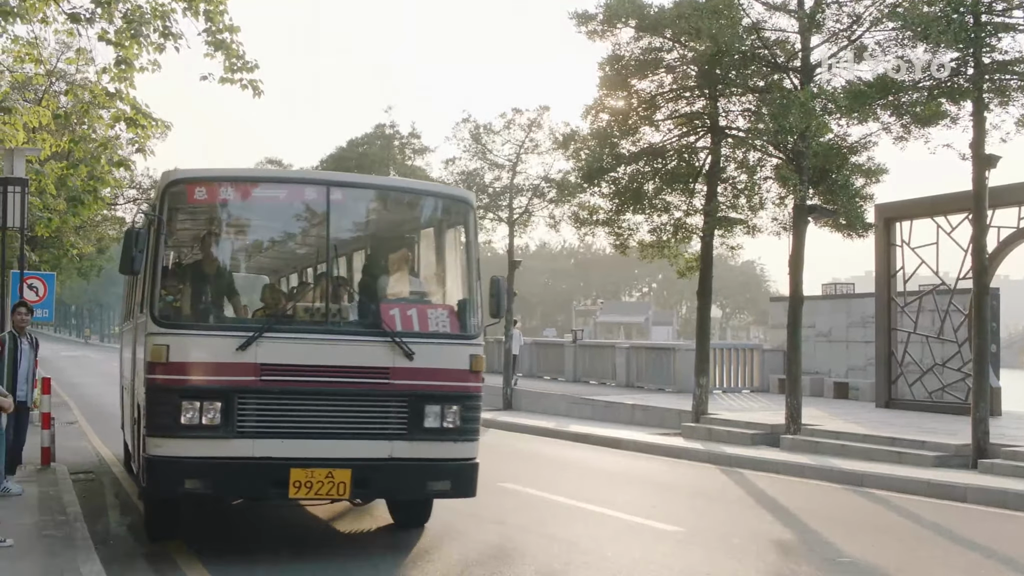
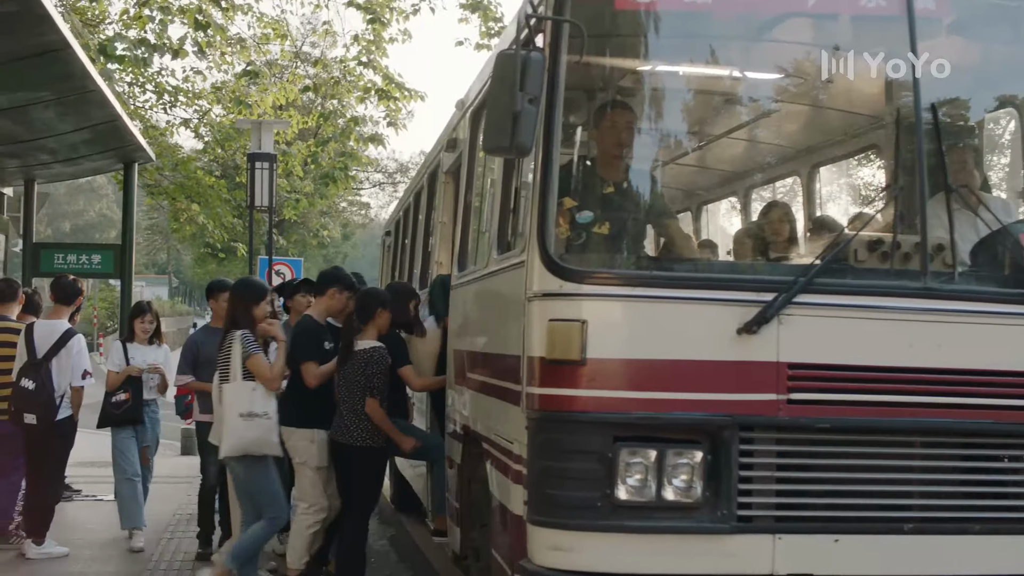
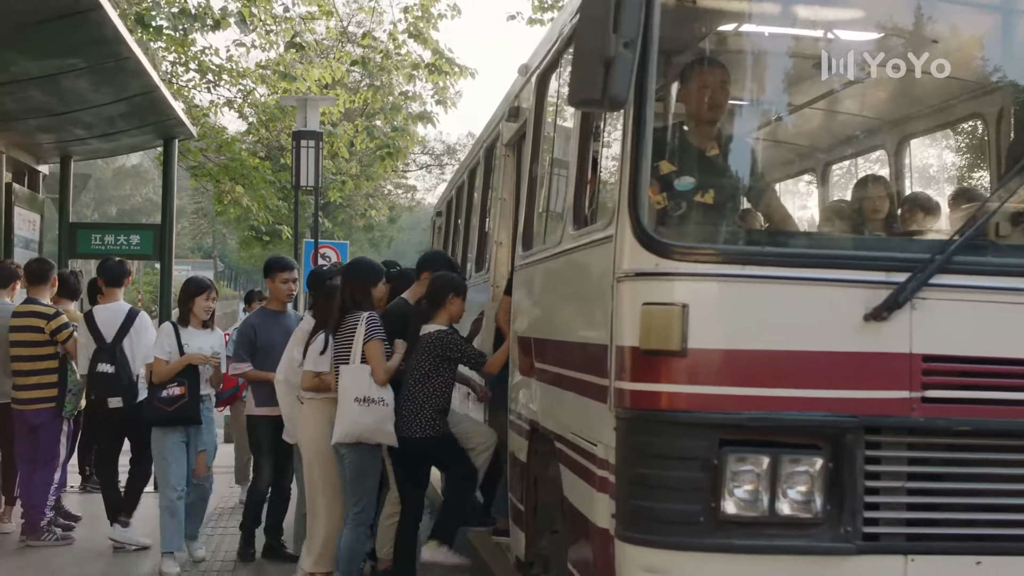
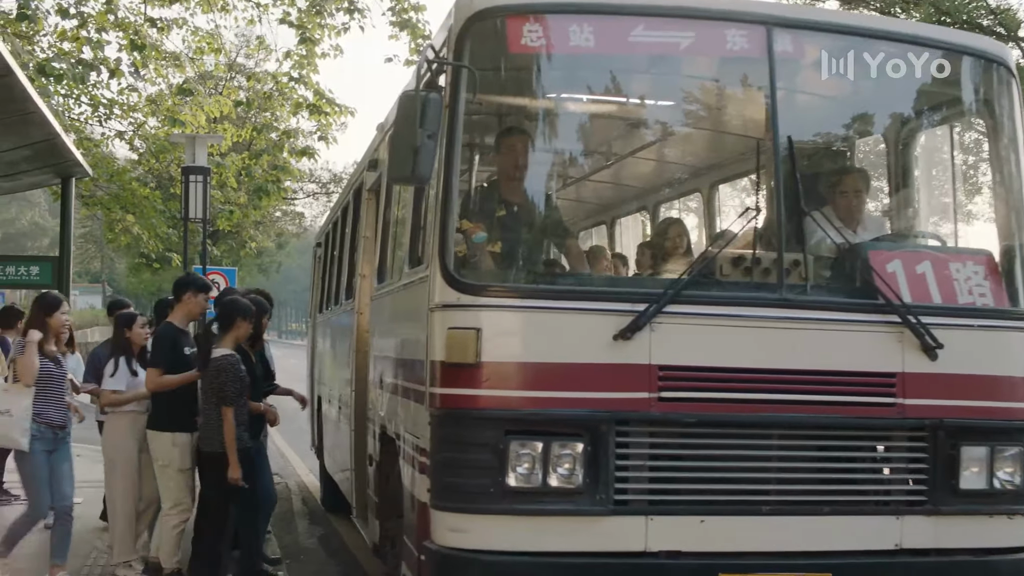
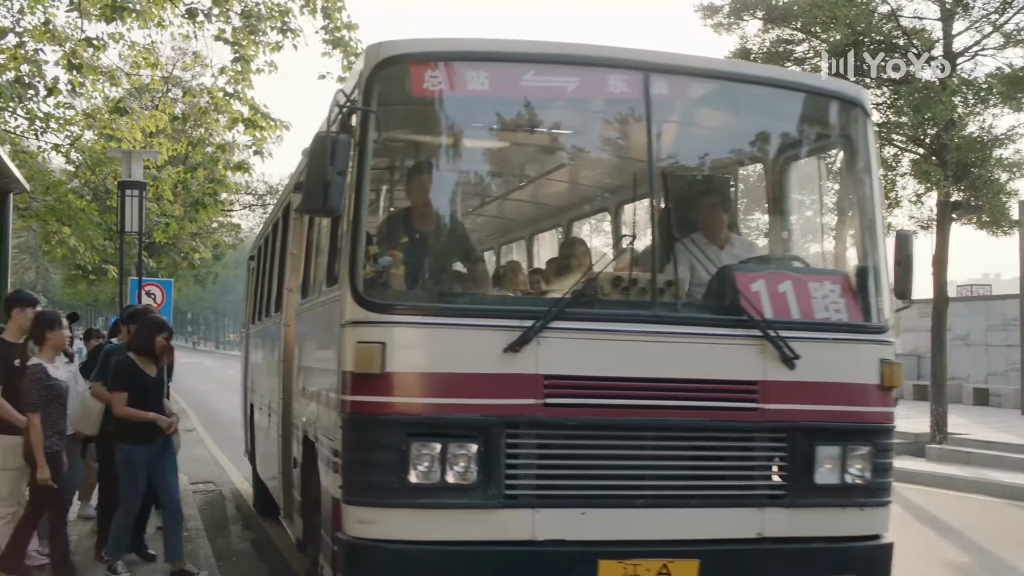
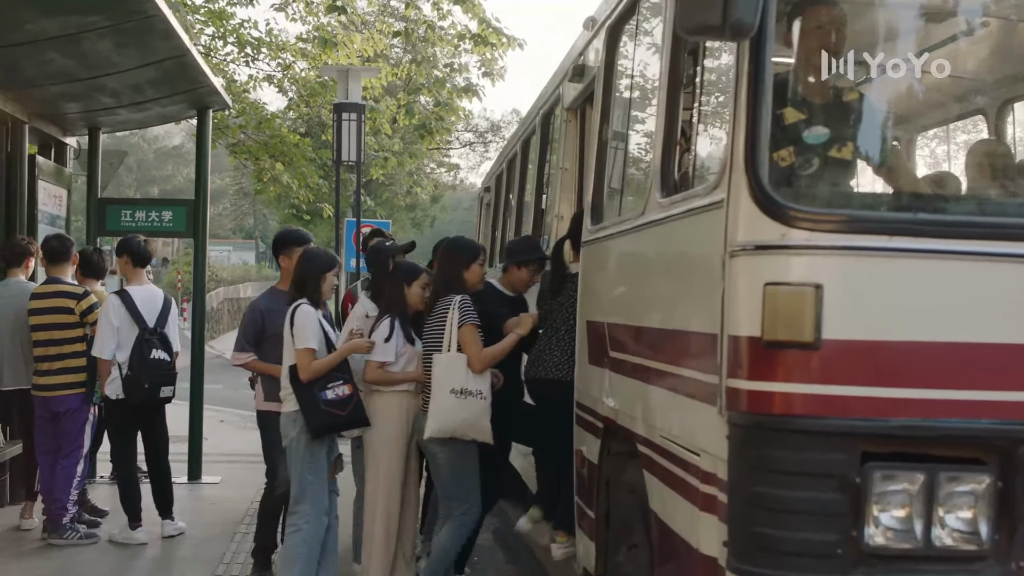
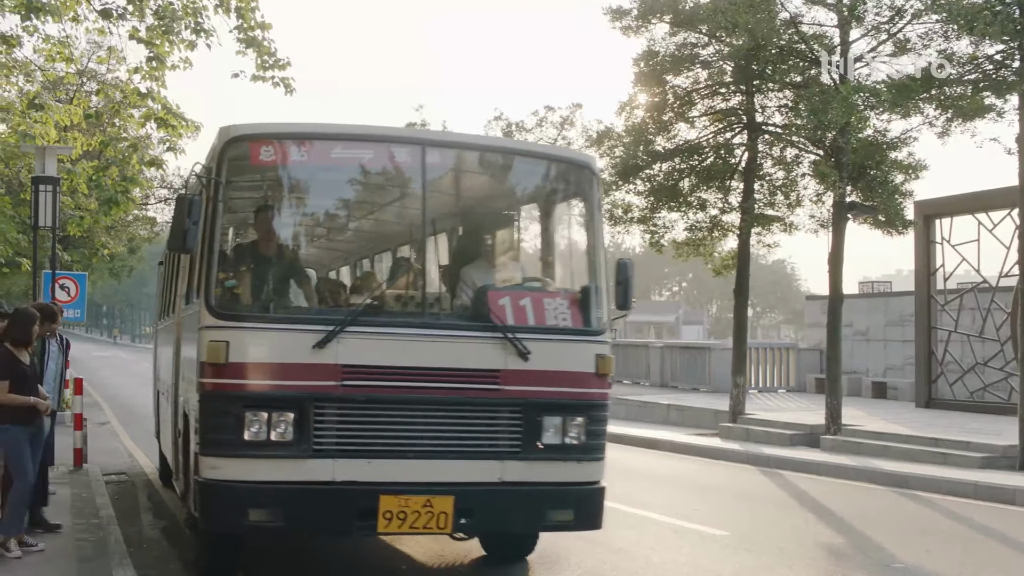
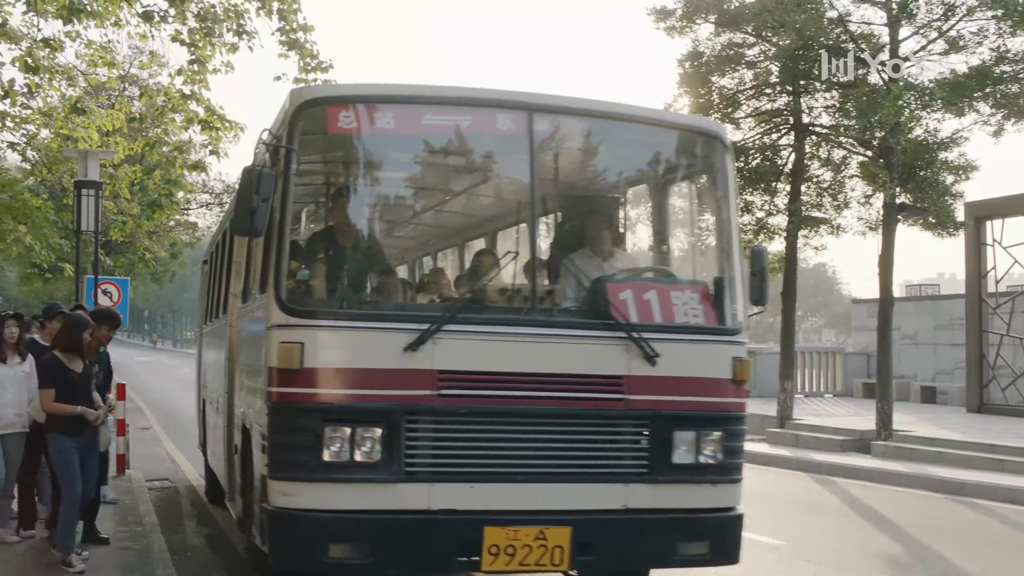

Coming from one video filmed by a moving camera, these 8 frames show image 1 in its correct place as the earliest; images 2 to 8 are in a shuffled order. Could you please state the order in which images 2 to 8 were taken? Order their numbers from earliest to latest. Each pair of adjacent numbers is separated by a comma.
7, 8, 5, 4, 2, 3, 6
